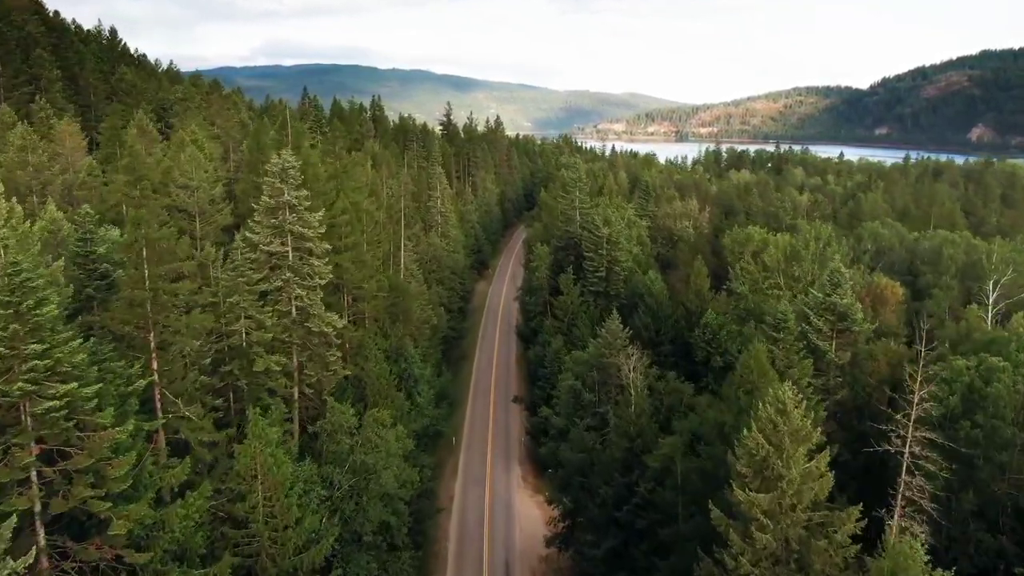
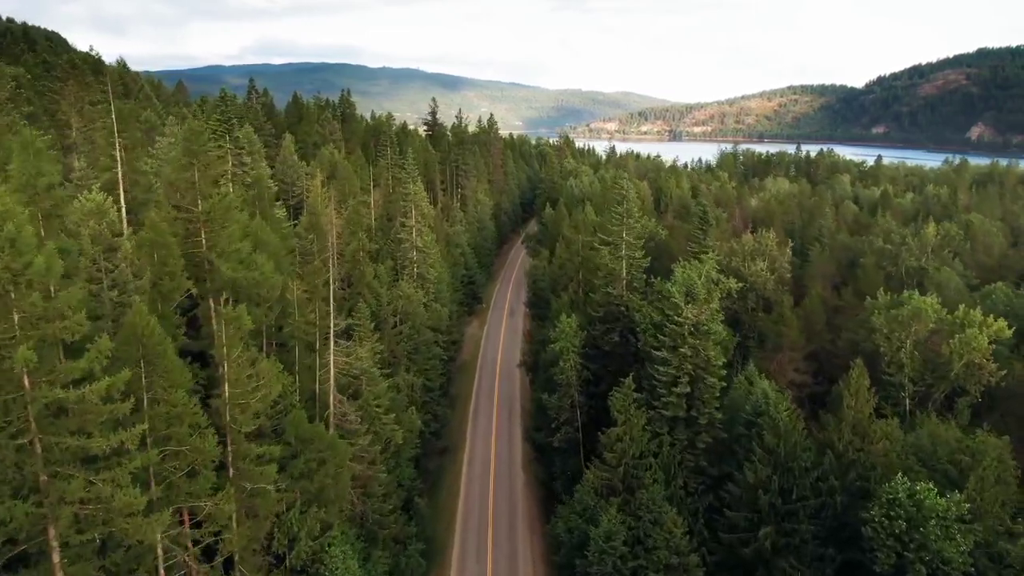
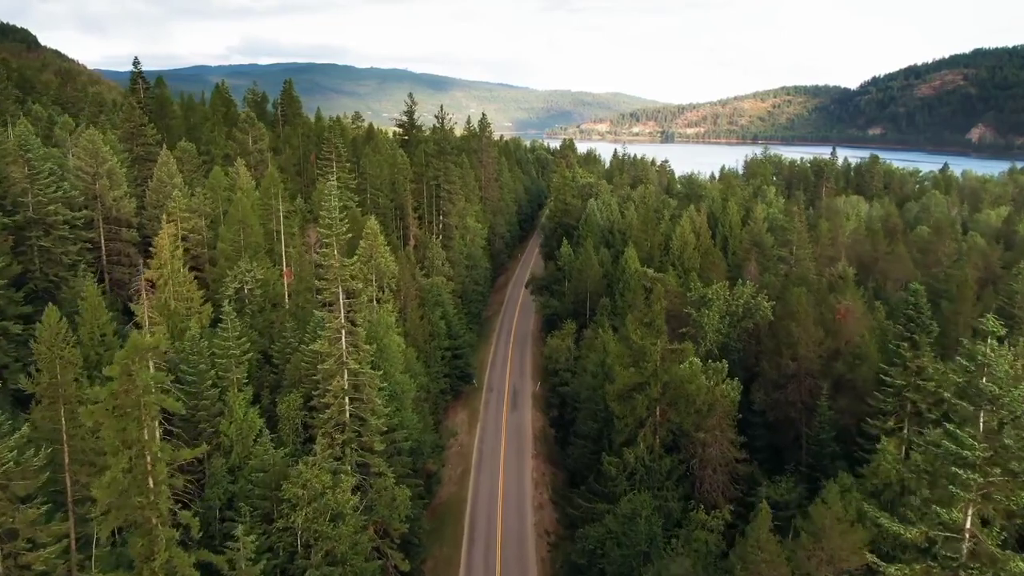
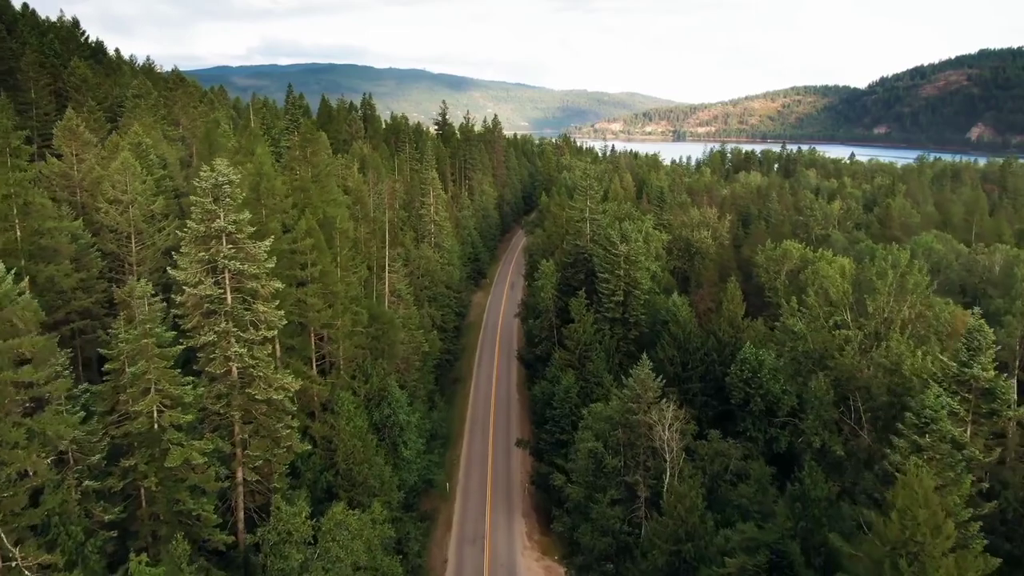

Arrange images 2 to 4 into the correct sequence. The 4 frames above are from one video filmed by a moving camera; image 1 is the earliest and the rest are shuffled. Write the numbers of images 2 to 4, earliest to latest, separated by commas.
4, 2, 3
